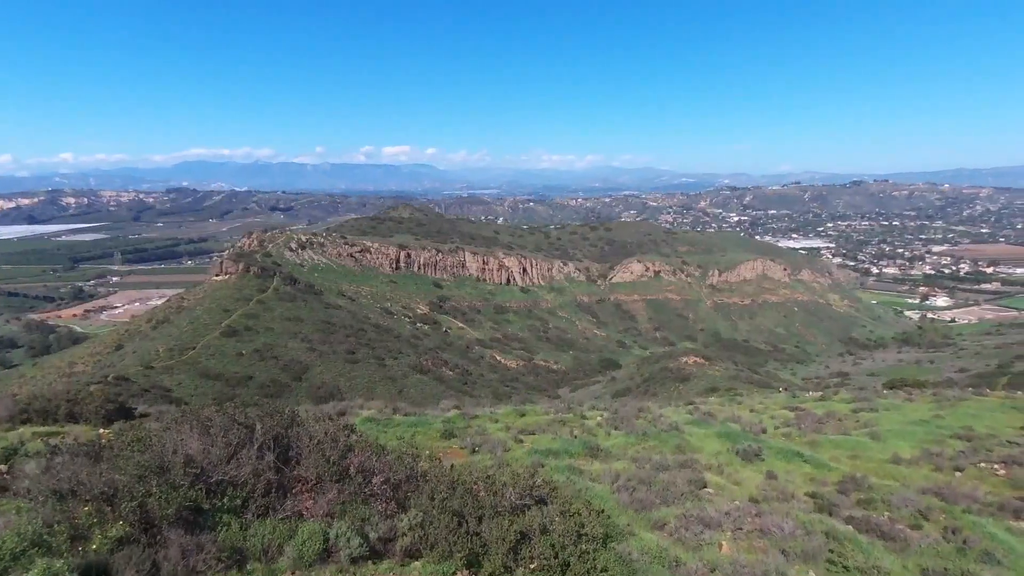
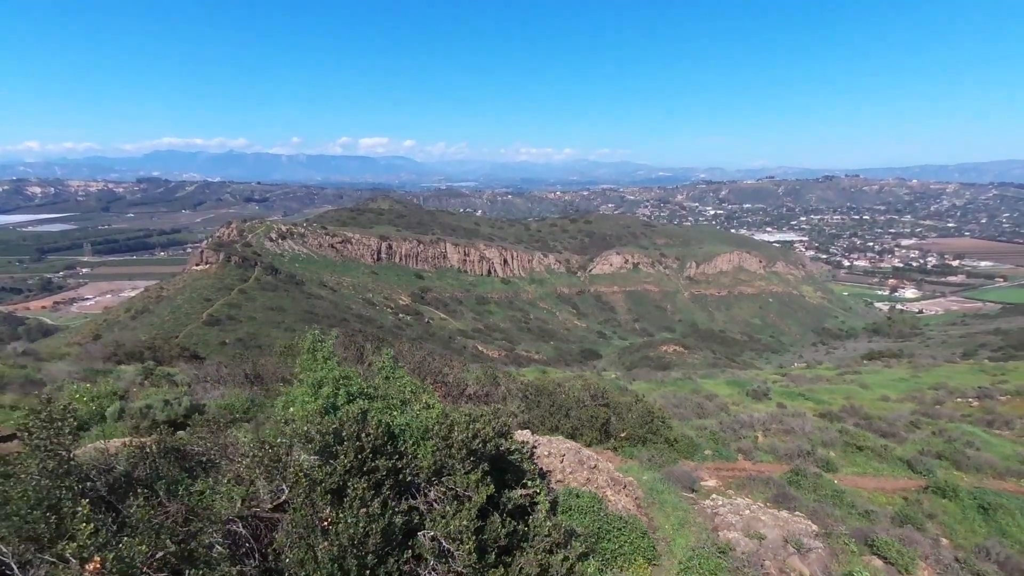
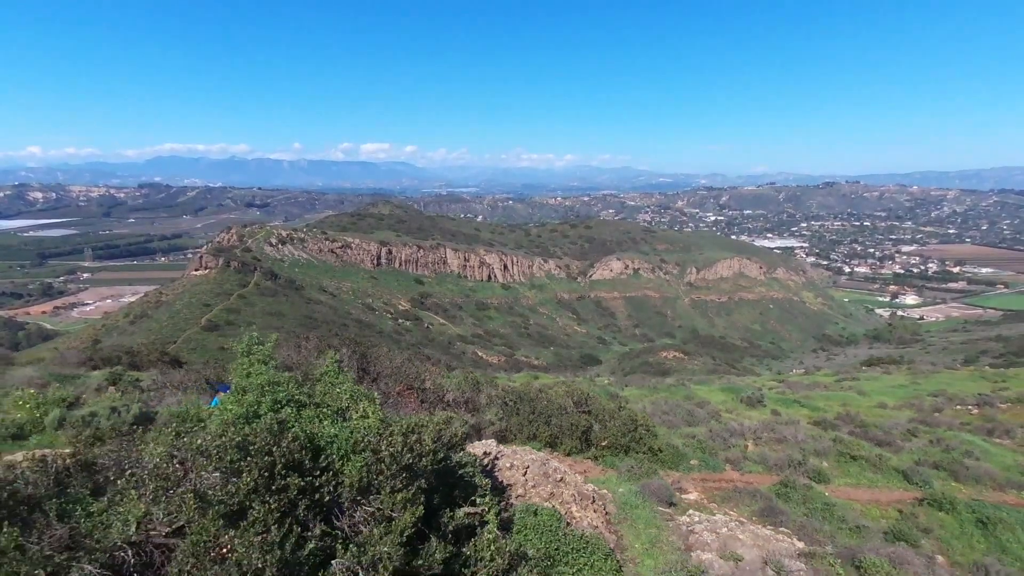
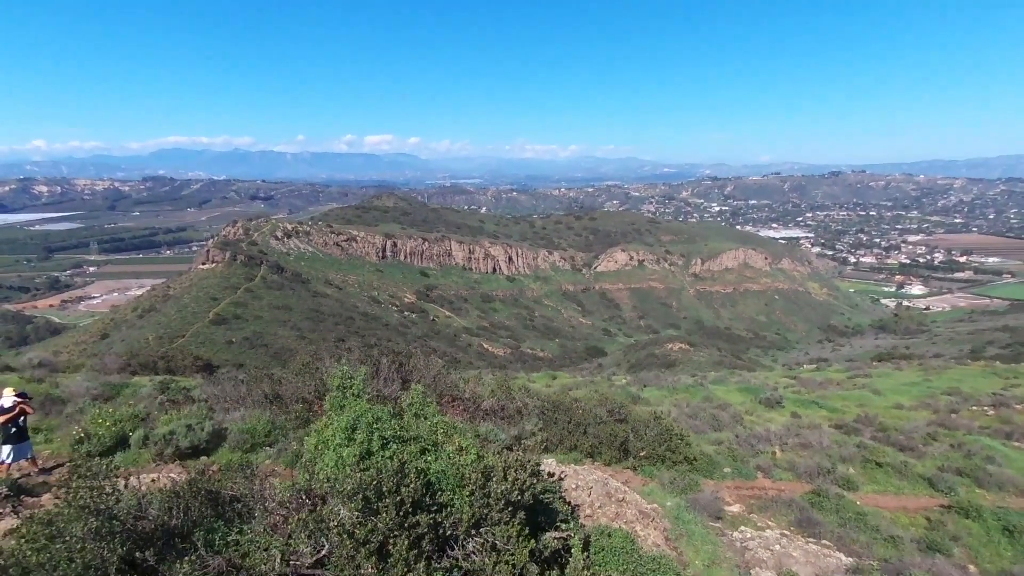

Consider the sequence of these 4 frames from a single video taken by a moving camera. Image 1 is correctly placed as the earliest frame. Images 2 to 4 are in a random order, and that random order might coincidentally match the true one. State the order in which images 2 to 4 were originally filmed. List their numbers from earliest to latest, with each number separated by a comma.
3, 2, 4
